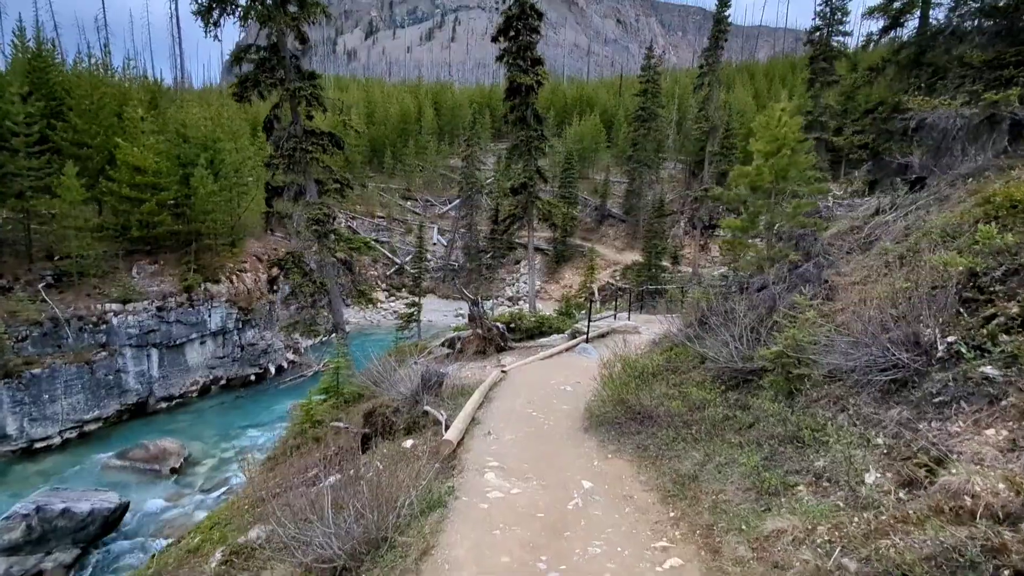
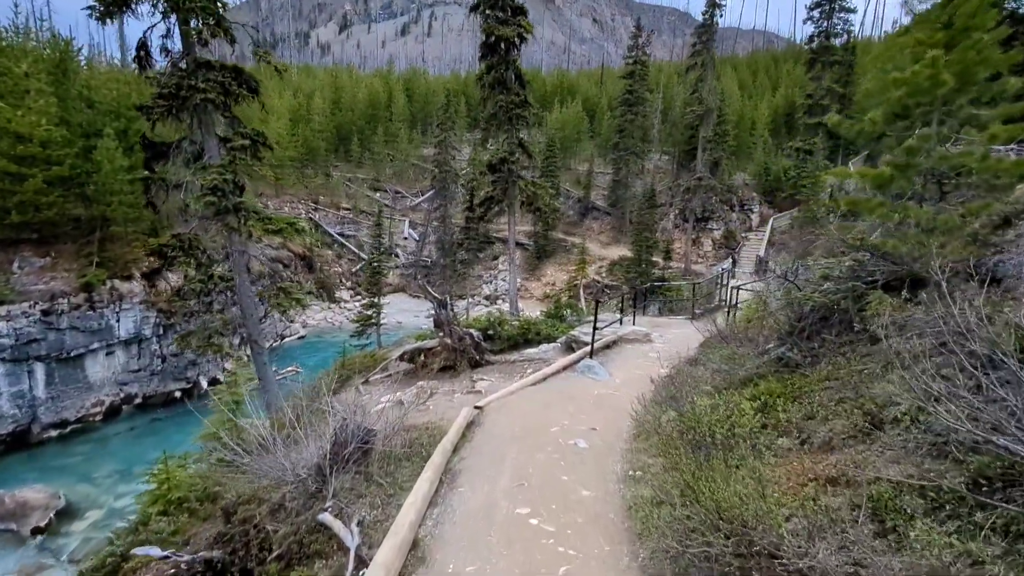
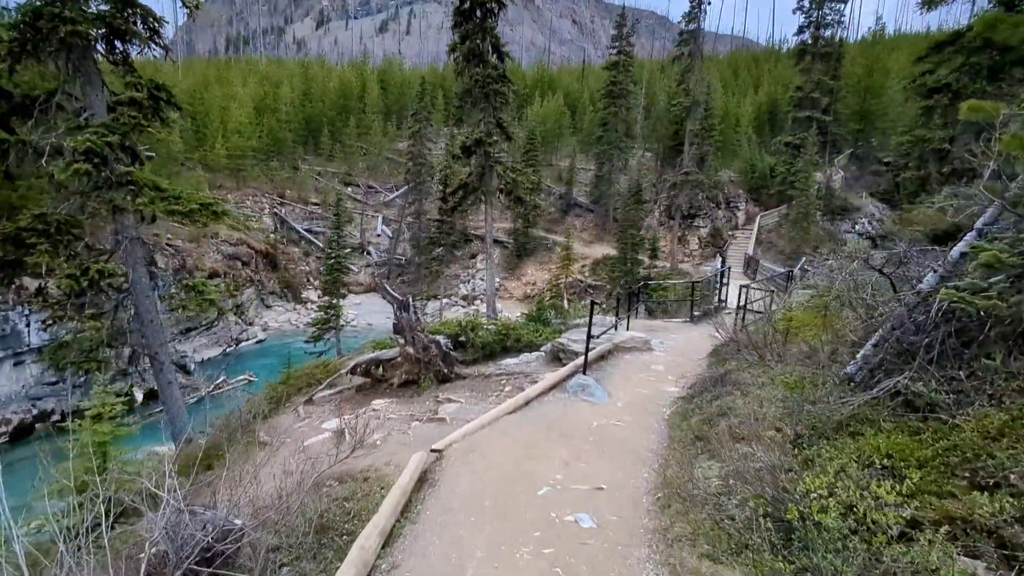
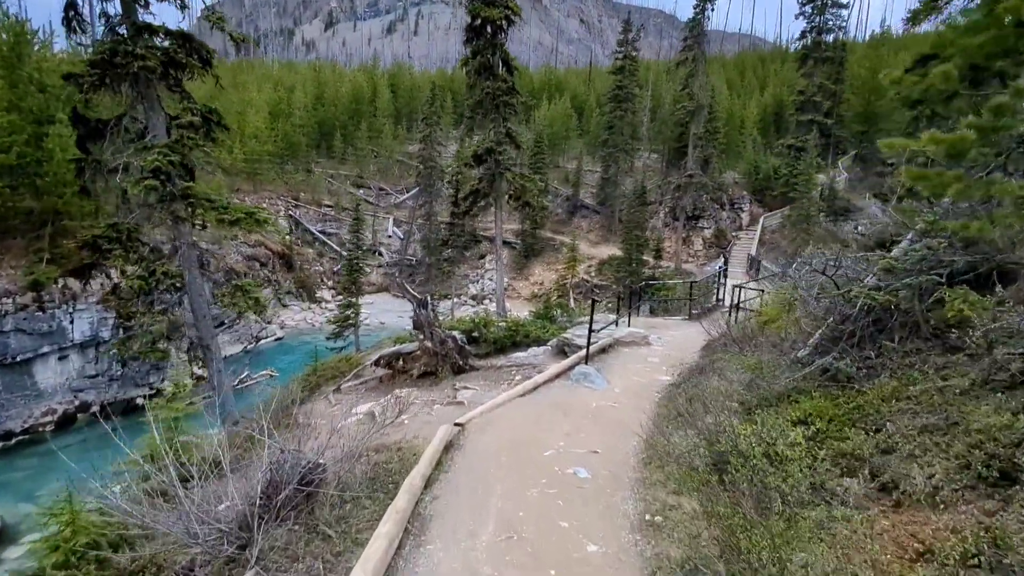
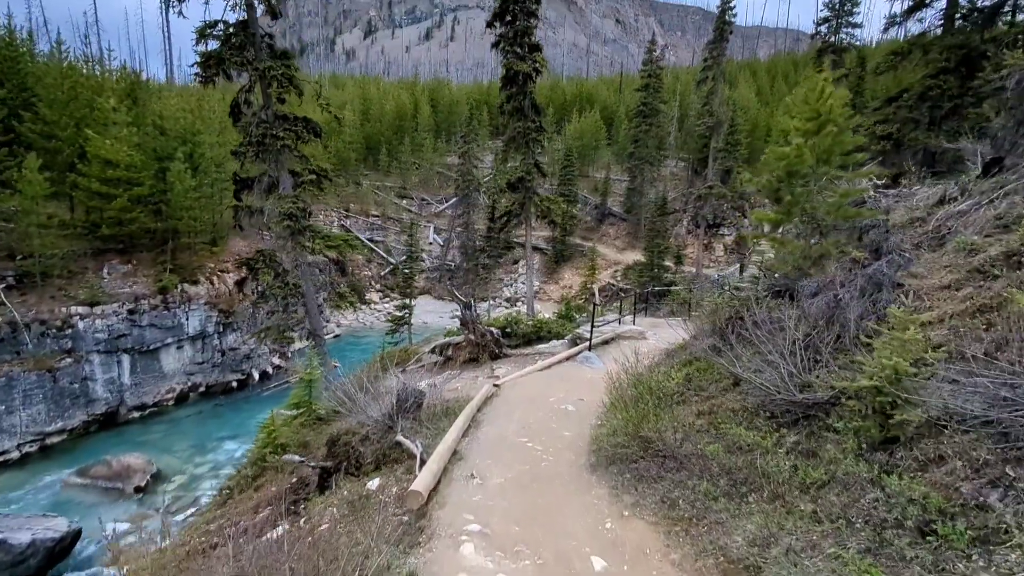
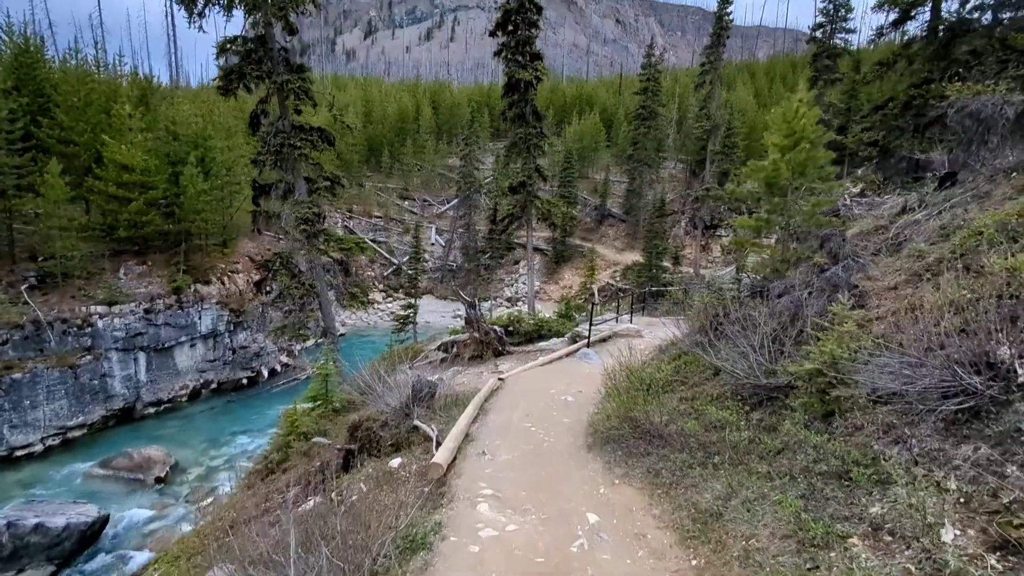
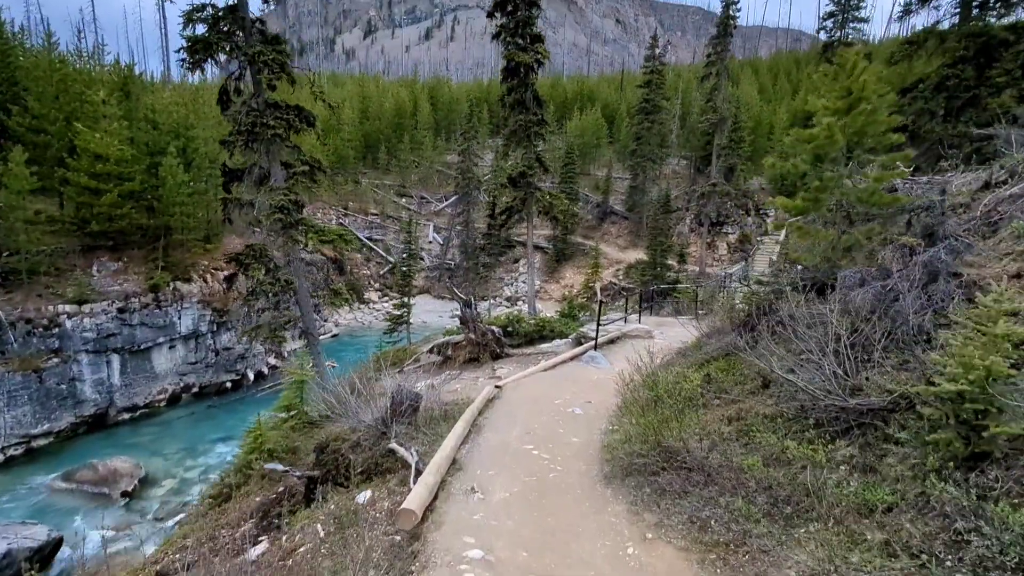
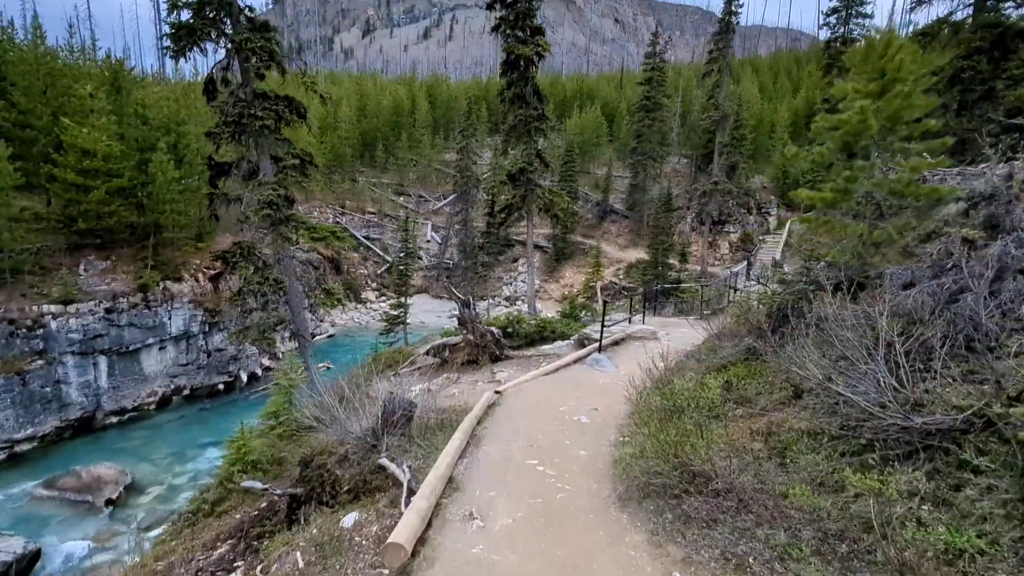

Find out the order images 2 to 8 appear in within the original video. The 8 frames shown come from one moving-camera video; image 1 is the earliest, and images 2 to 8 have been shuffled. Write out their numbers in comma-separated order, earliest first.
6, 5, 7, 8, 2, 4, 3
